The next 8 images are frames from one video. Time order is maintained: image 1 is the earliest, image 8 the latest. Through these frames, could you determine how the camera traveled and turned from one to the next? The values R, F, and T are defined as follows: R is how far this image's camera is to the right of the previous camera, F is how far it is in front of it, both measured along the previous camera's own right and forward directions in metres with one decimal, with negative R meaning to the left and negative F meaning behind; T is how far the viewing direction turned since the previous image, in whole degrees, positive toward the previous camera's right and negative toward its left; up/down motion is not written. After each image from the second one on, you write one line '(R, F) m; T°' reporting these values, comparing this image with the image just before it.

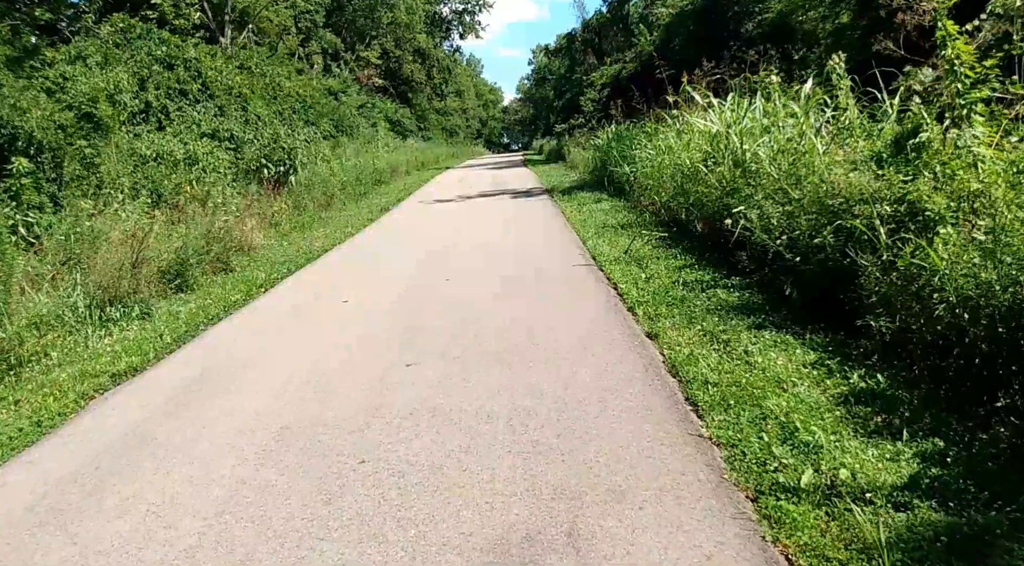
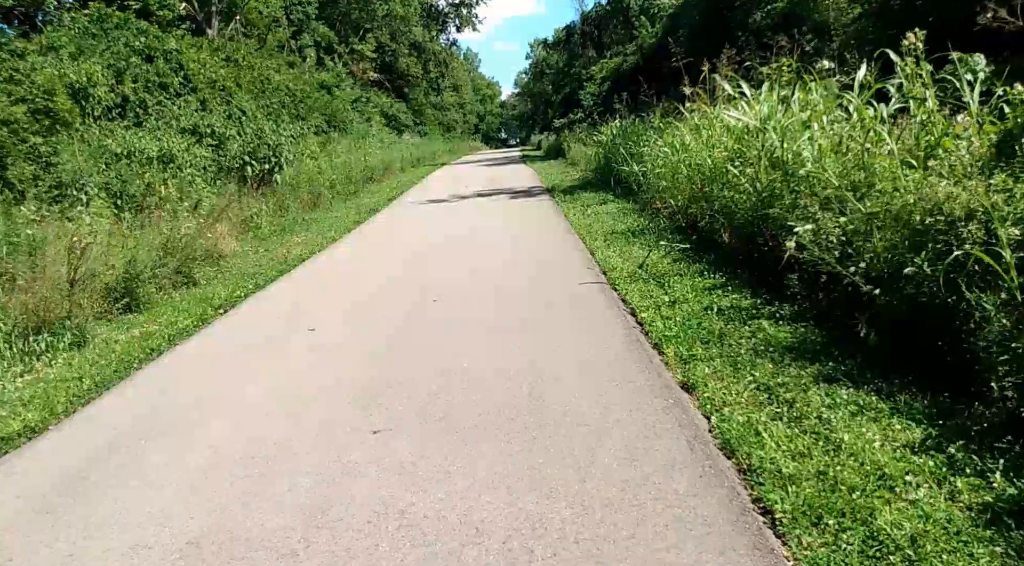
(0.0, +1.2) m; 0°
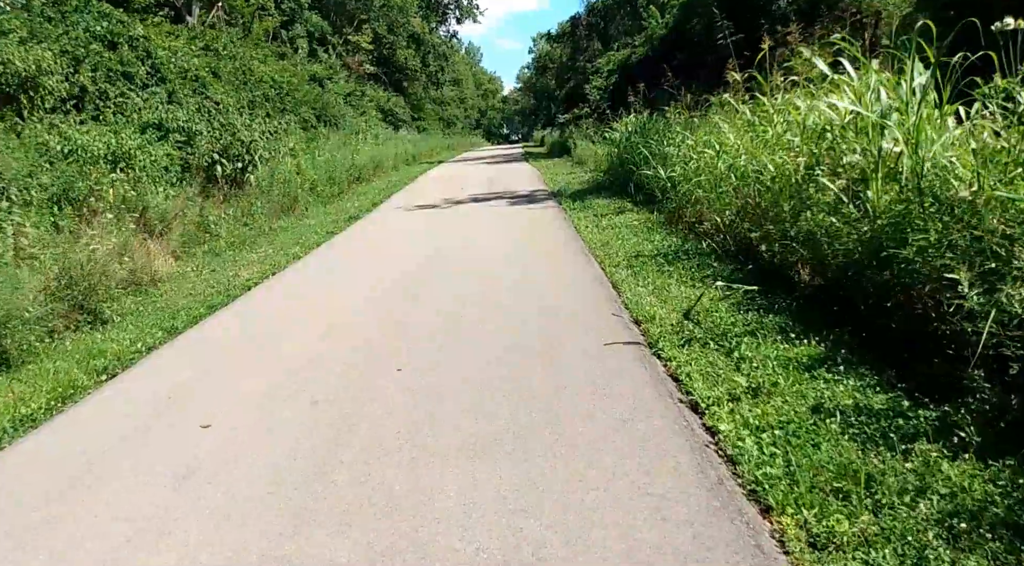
(0.0, +2.1) m; 0°
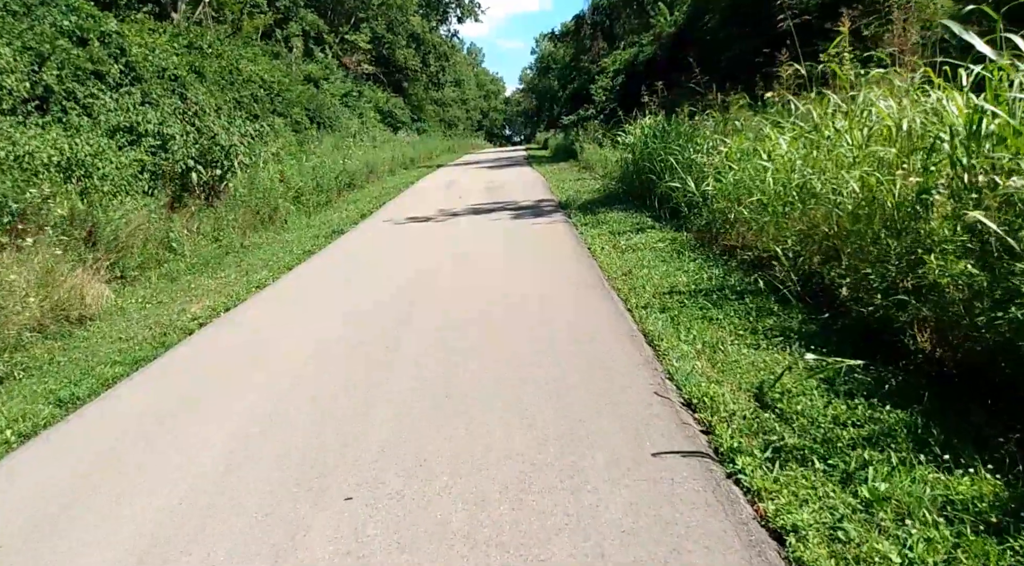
(0.0, +1.5) m; 0°
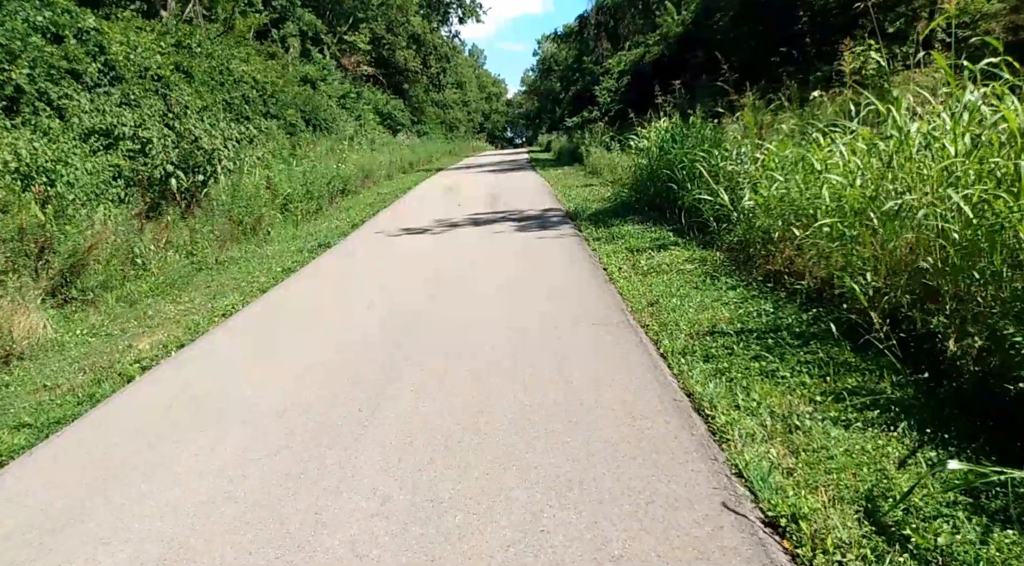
(0.0, +1.2) m; 0°
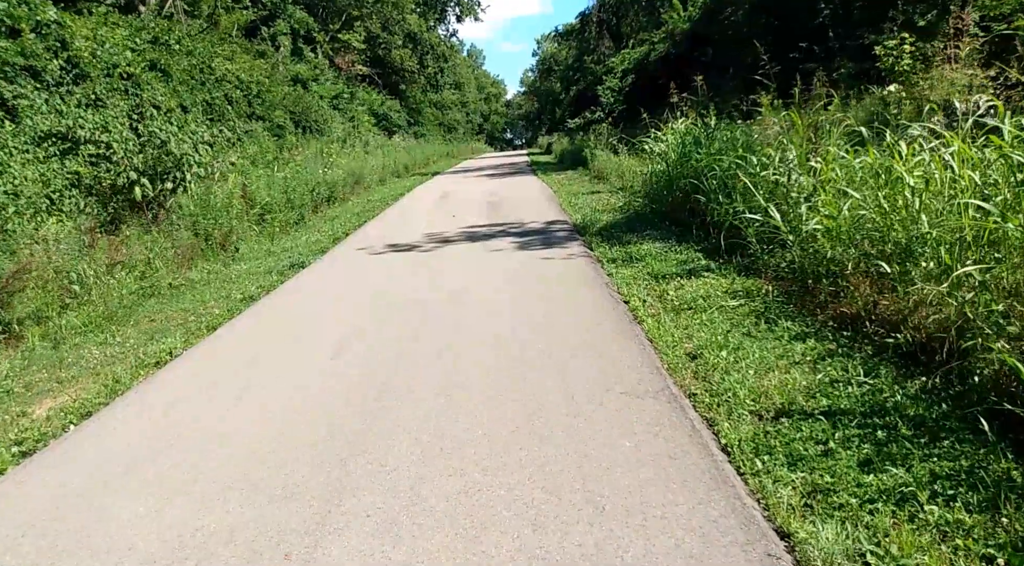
(0.0, +1.4) m; 0°
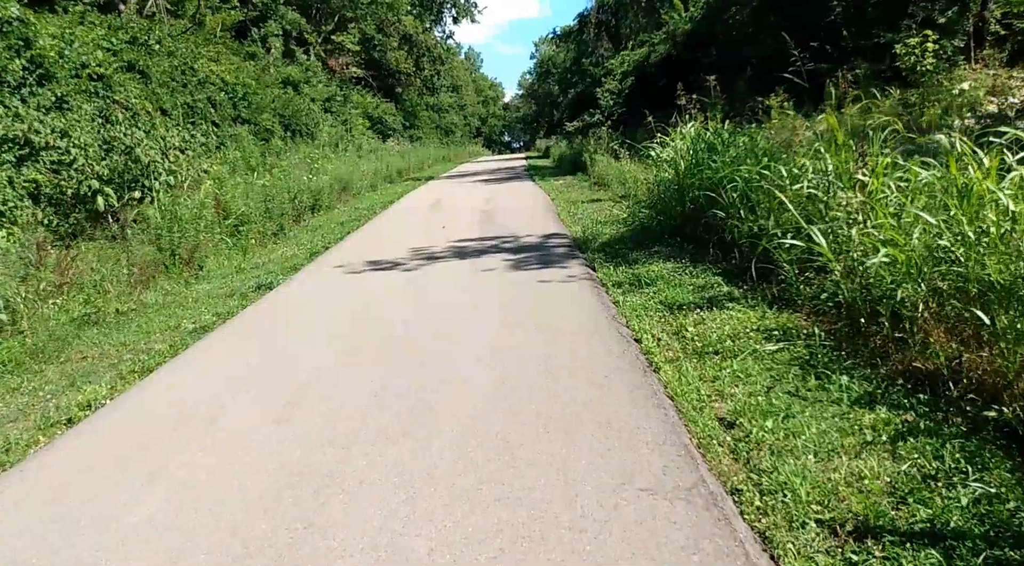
(+0.1, +1.1) m; 0°
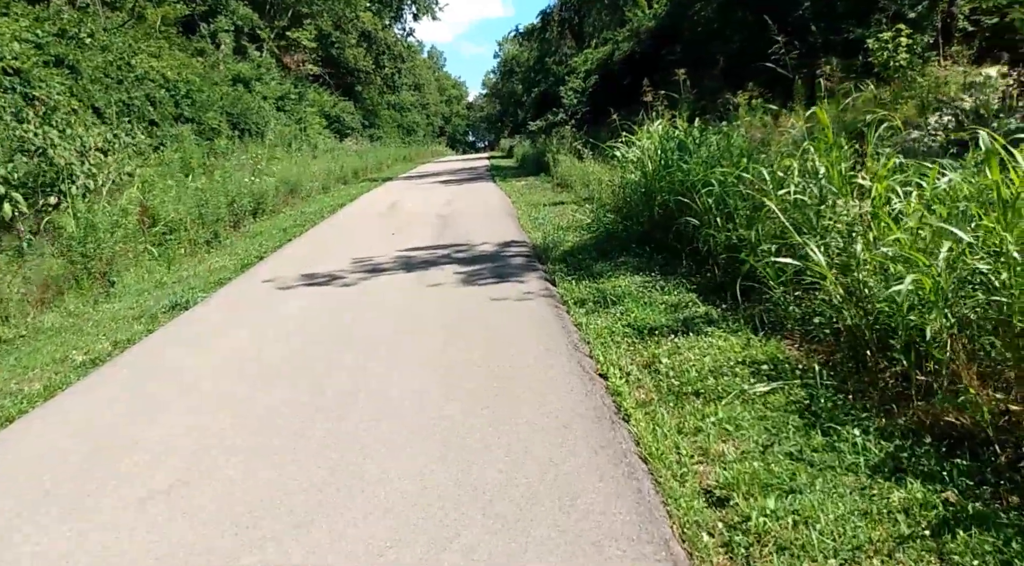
(+0.2, +0.9) m; +3°
